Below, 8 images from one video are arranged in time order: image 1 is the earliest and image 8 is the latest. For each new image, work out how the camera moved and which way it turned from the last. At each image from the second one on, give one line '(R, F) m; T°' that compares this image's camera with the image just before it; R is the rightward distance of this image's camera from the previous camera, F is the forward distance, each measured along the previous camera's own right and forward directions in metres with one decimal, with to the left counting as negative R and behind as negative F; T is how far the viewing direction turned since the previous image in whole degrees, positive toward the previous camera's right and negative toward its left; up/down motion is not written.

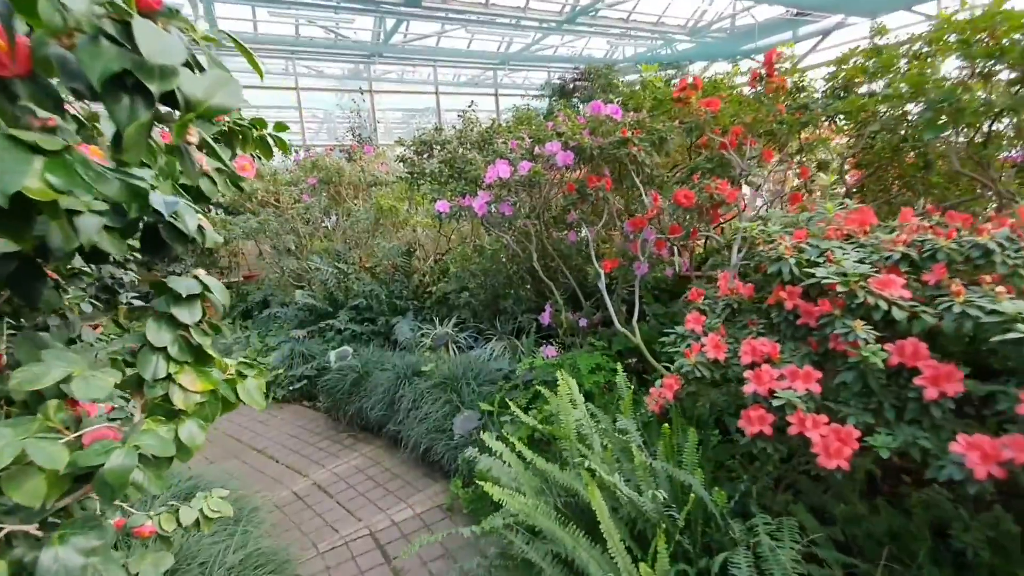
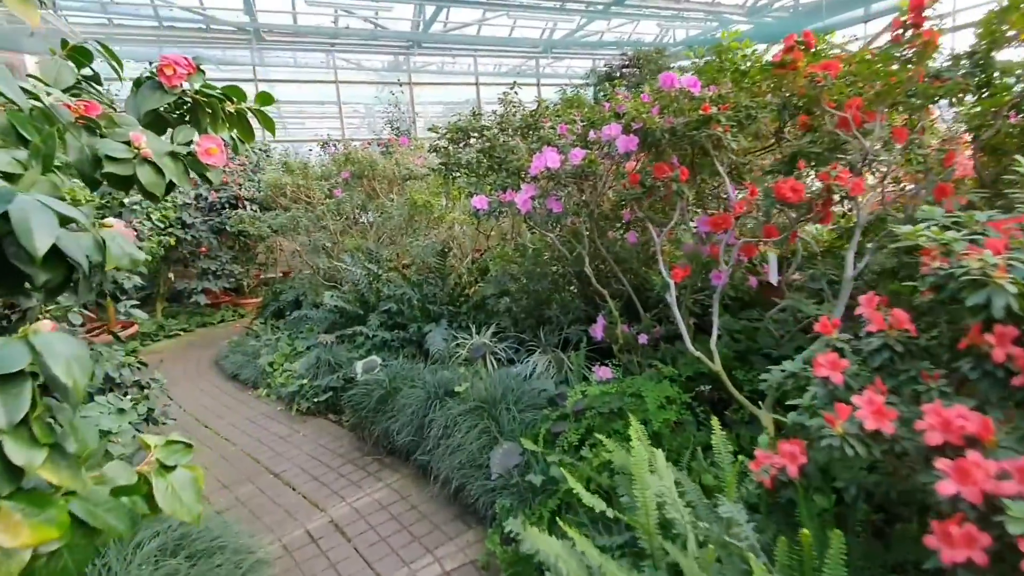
(0.0, +0.4) m; -4°
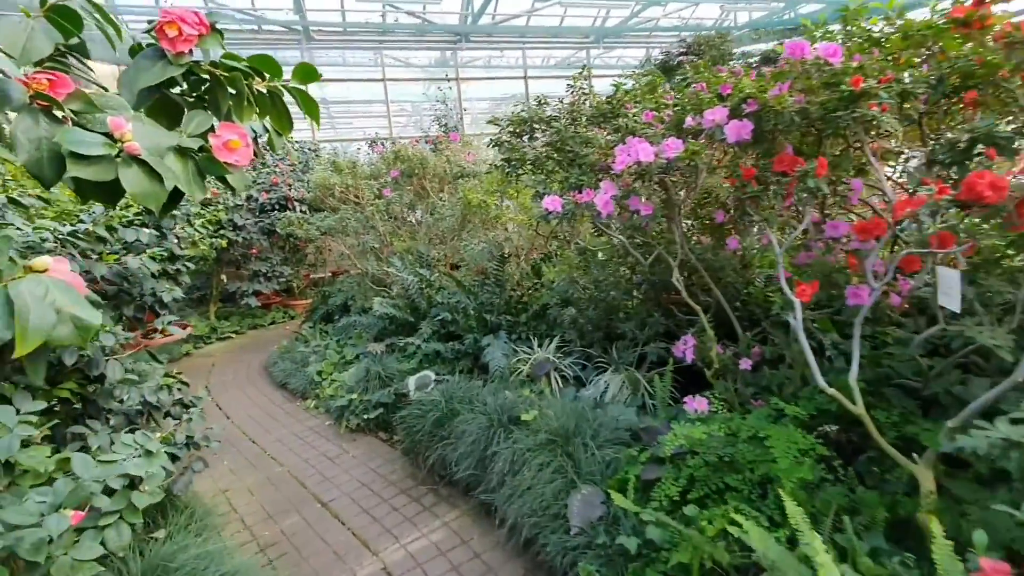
(-0.1, +0.3) m; -5°
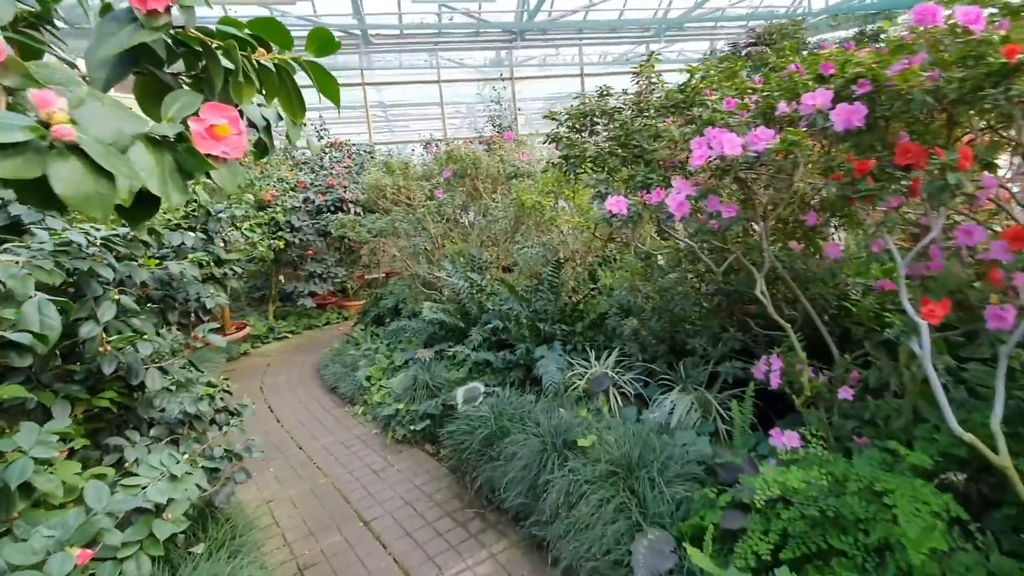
(0.0, +0.2) m; -6°
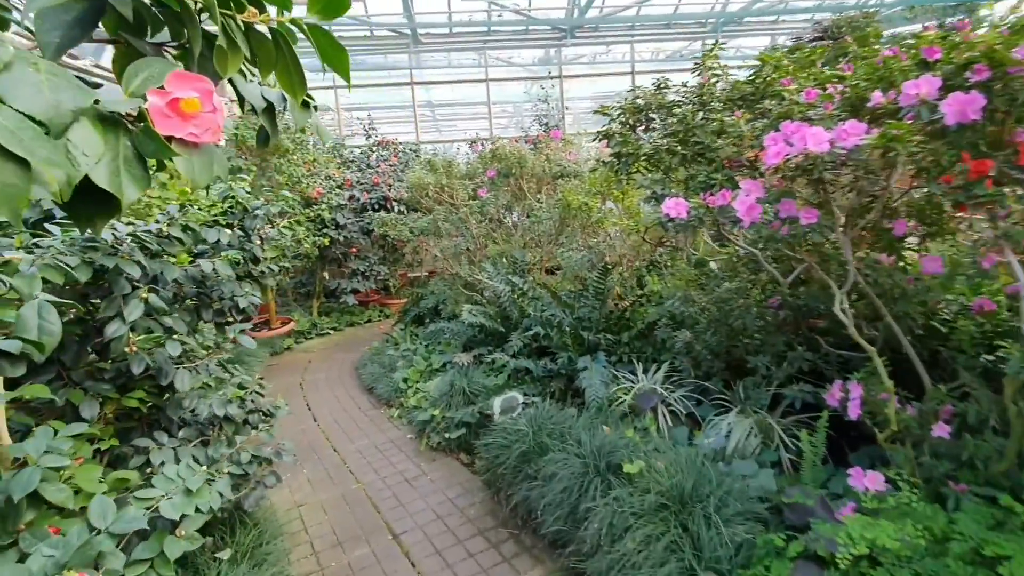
(0.0, +0.1) m; -5°
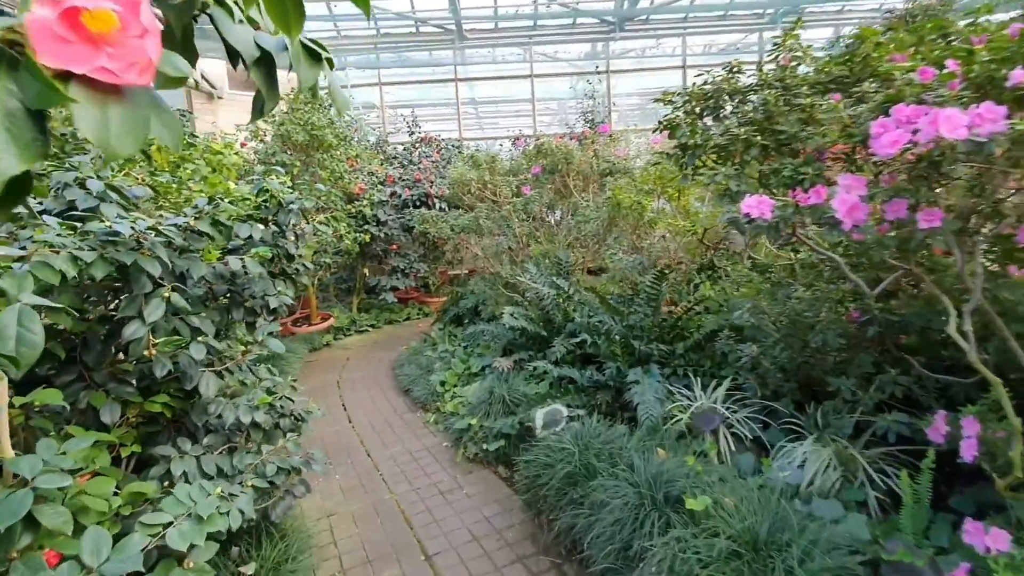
(0.0, +0.2) m; -4°
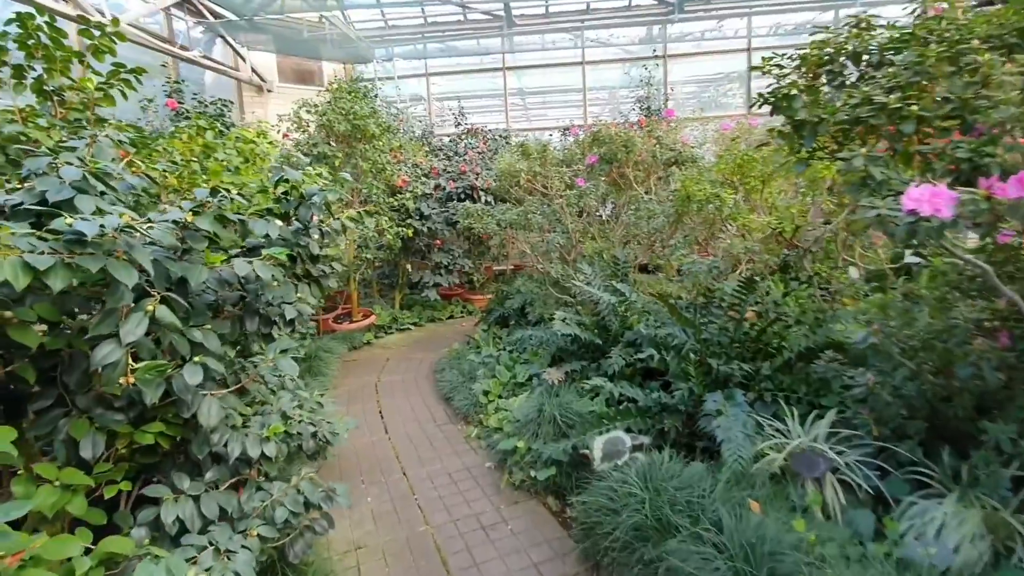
(-0.1, +0.3) m; -5°
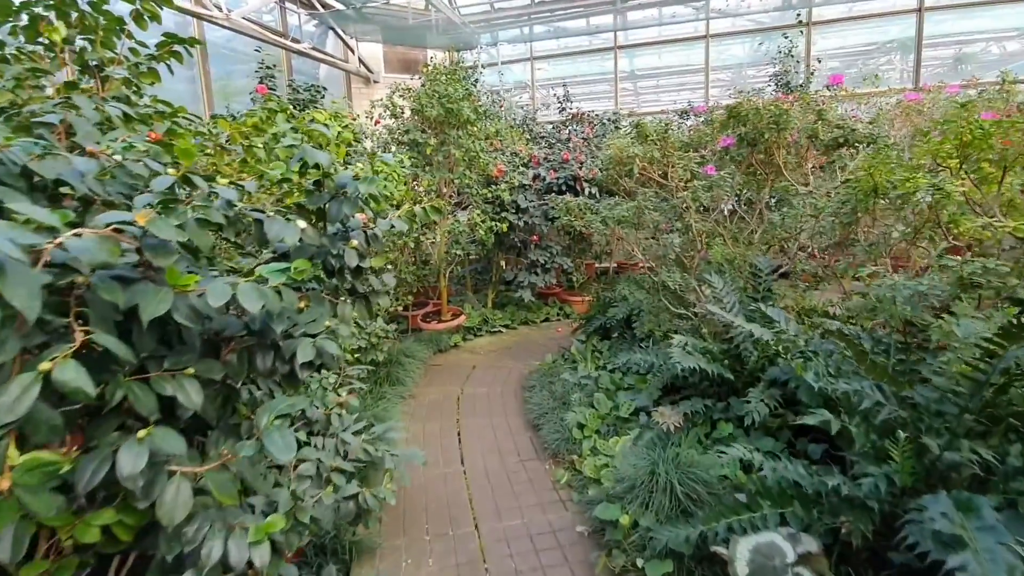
(0.0, +0.6) m; -11°
